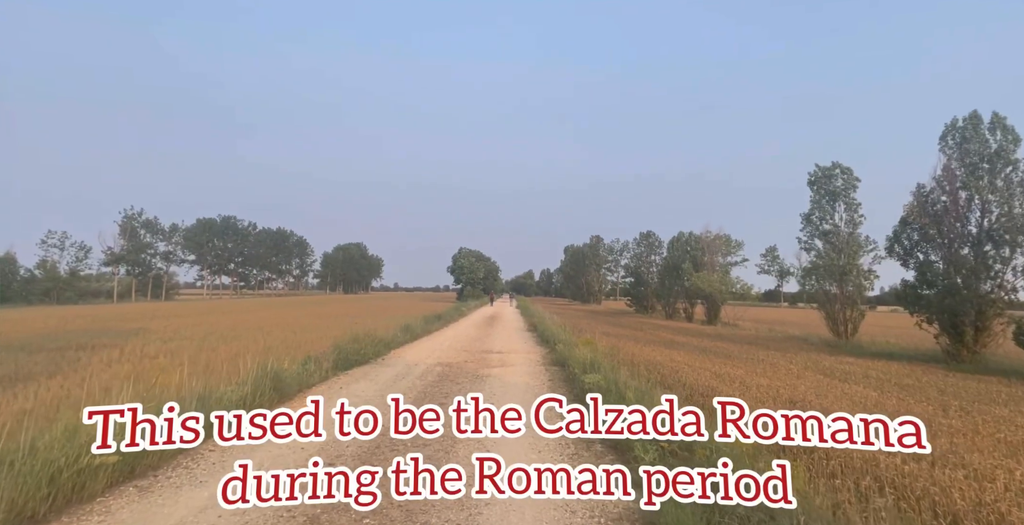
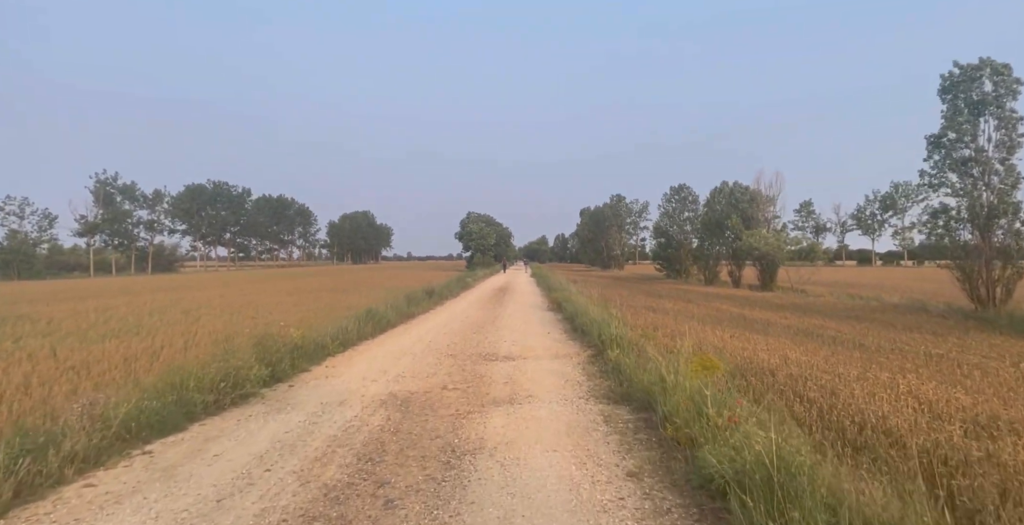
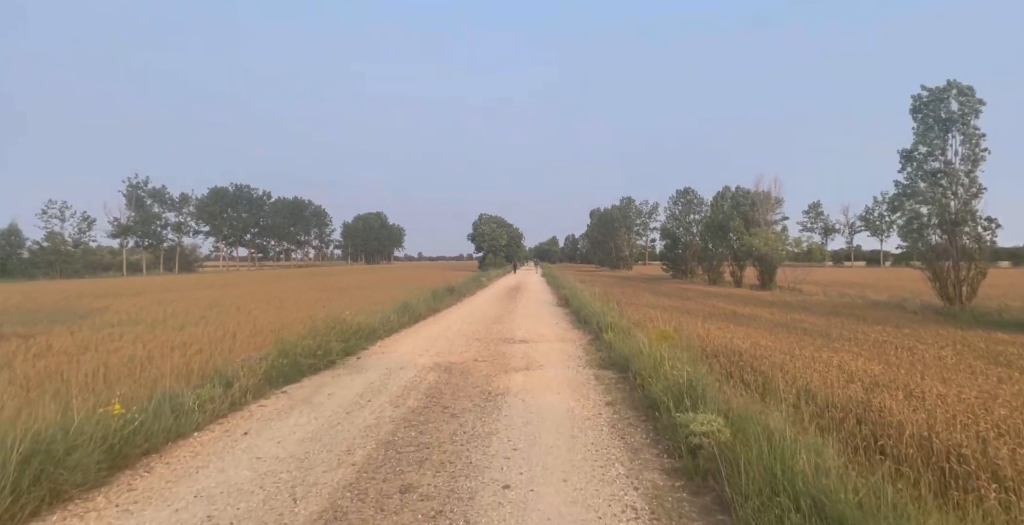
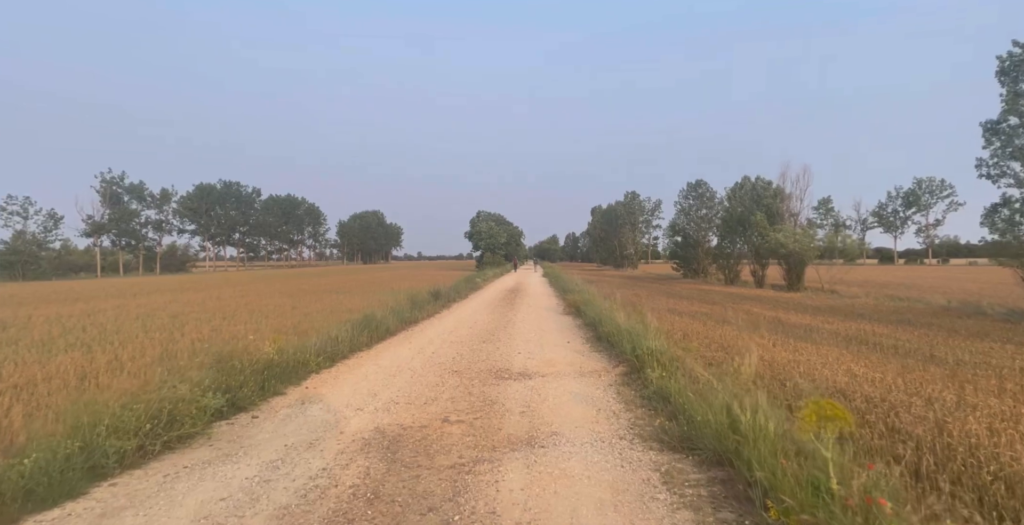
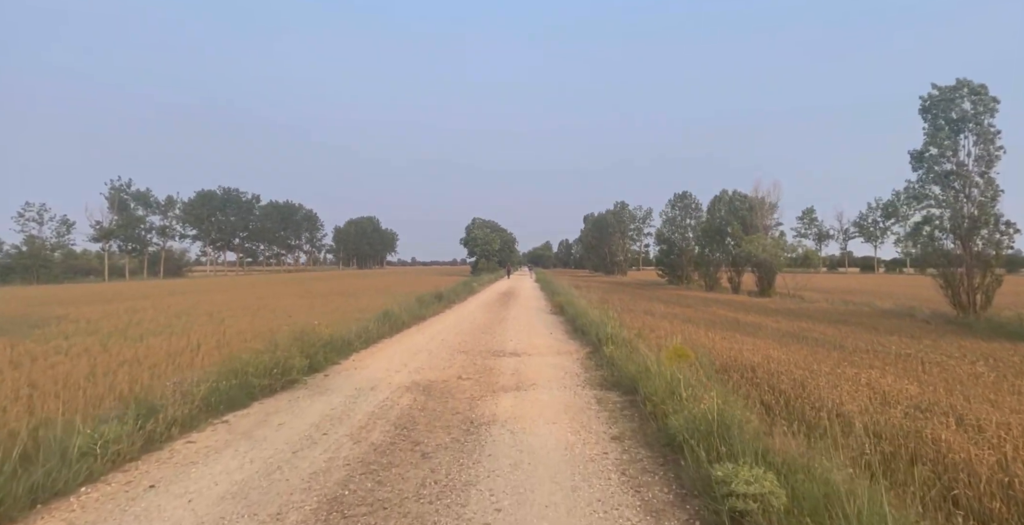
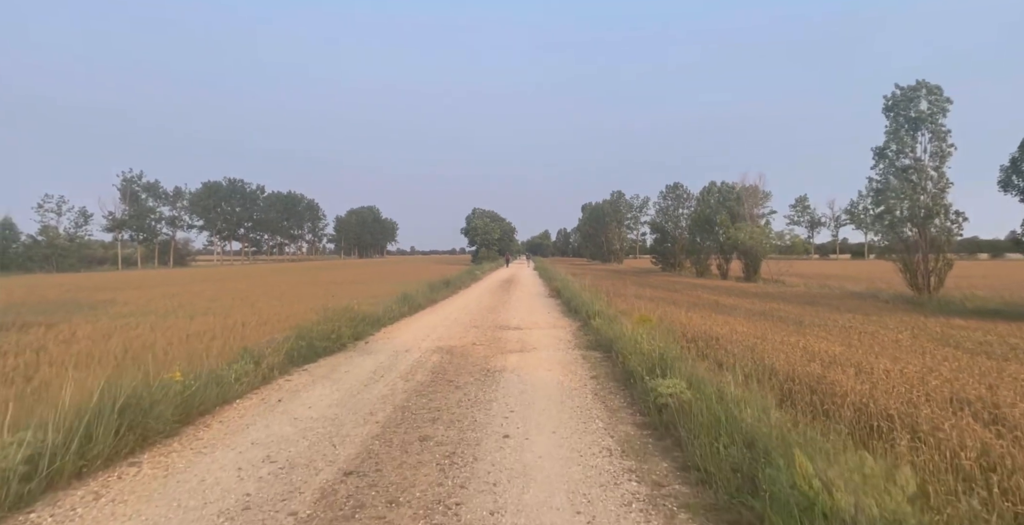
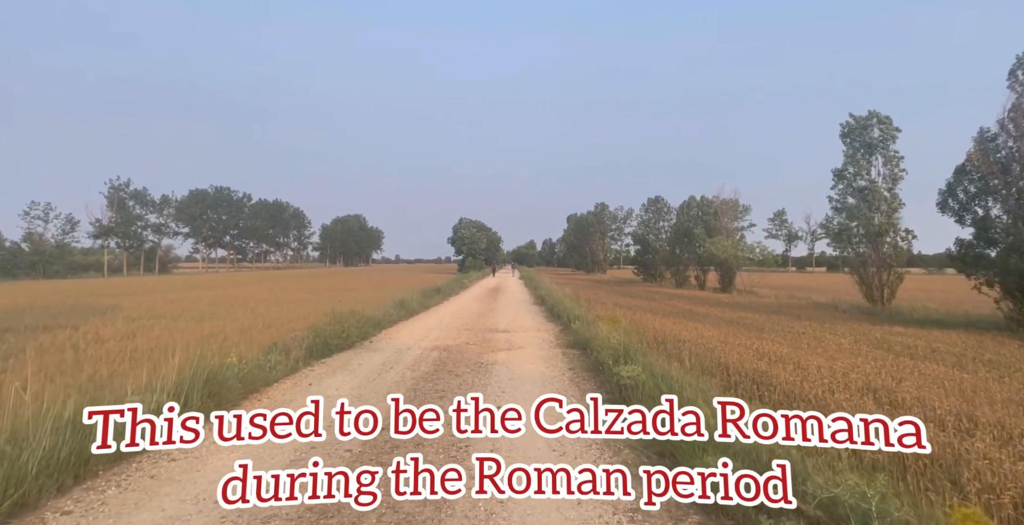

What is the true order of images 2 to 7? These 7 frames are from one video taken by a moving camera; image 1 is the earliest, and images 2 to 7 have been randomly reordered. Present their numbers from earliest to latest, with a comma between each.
7, 6, 3, 5, 2, 4
